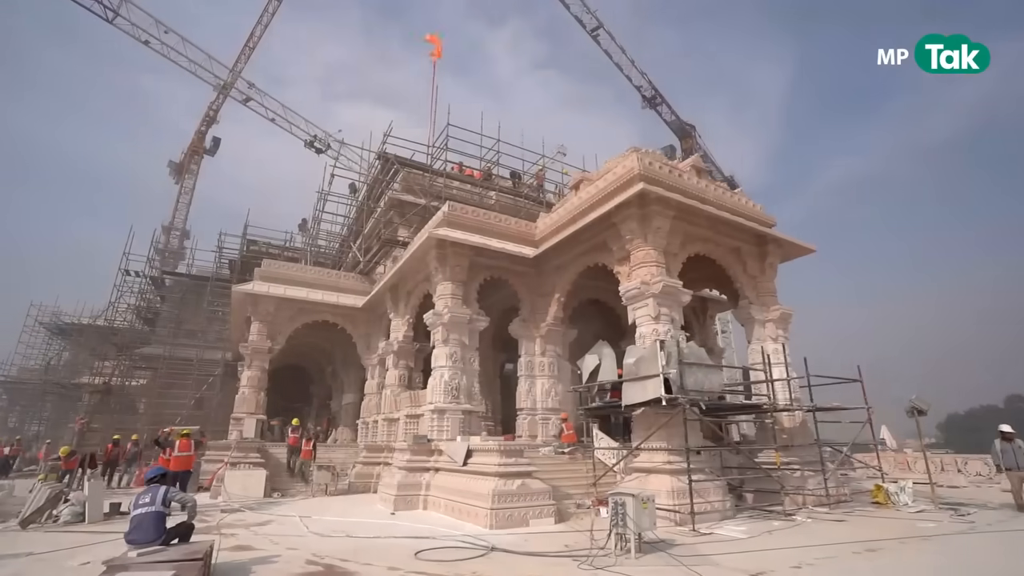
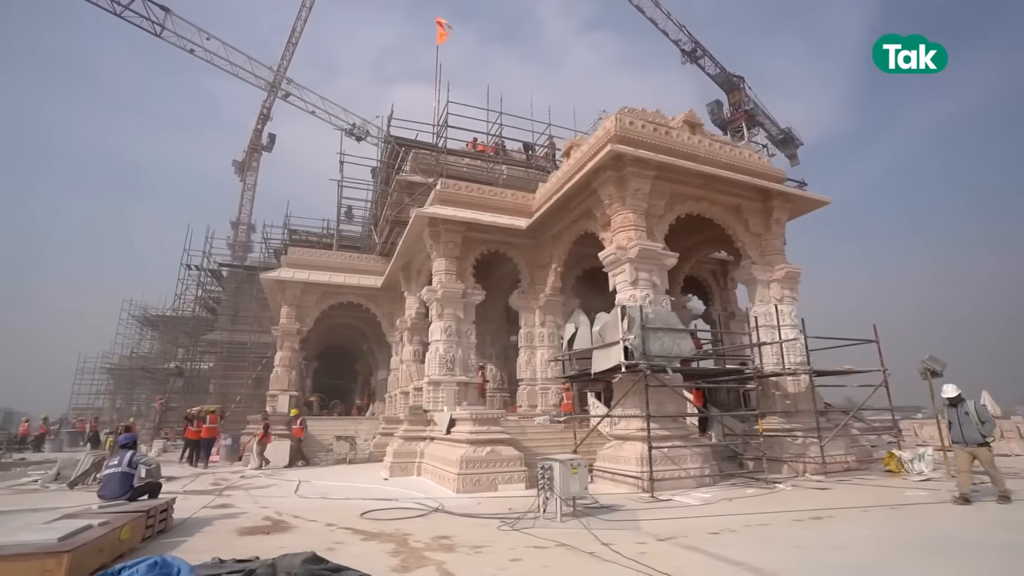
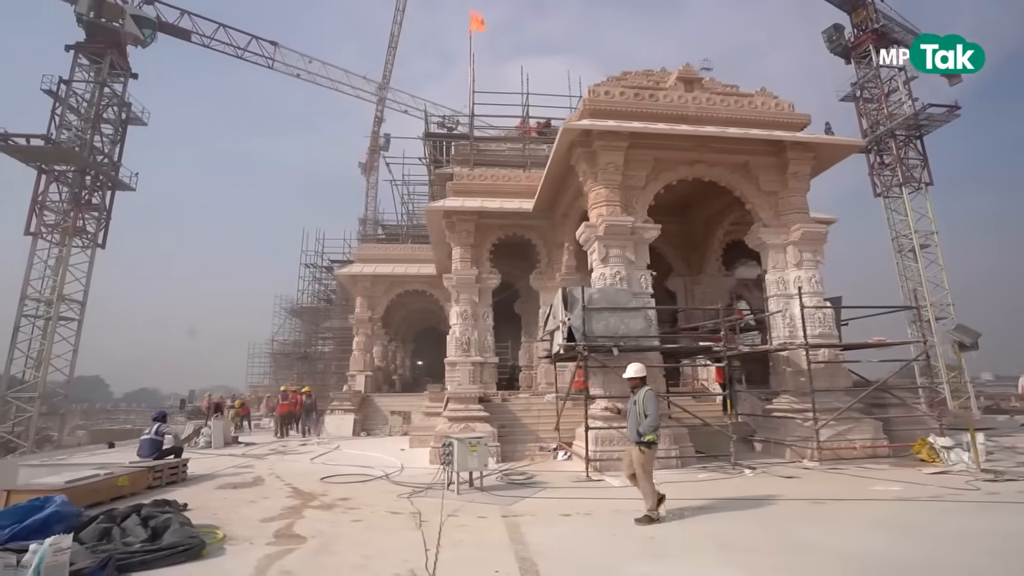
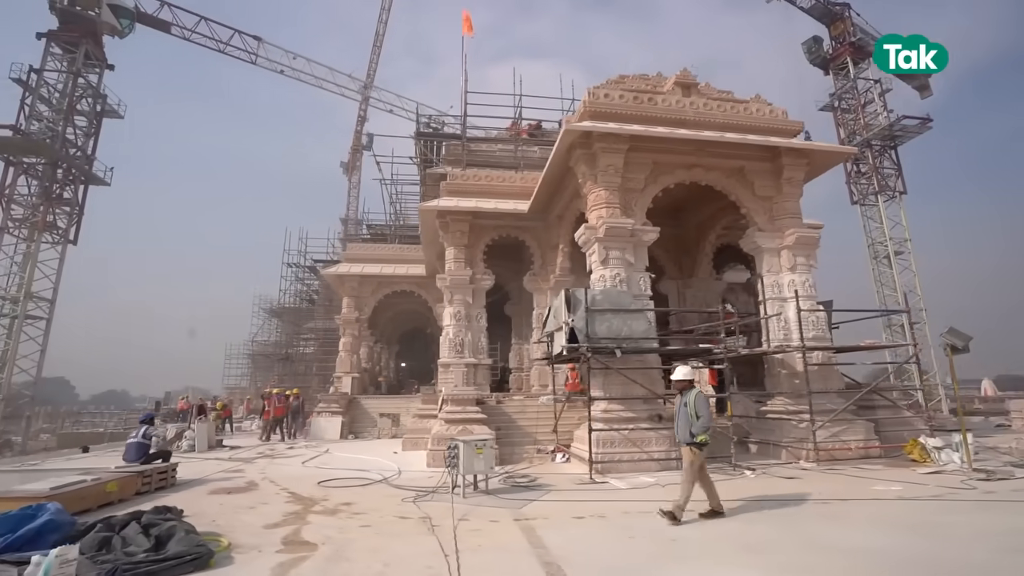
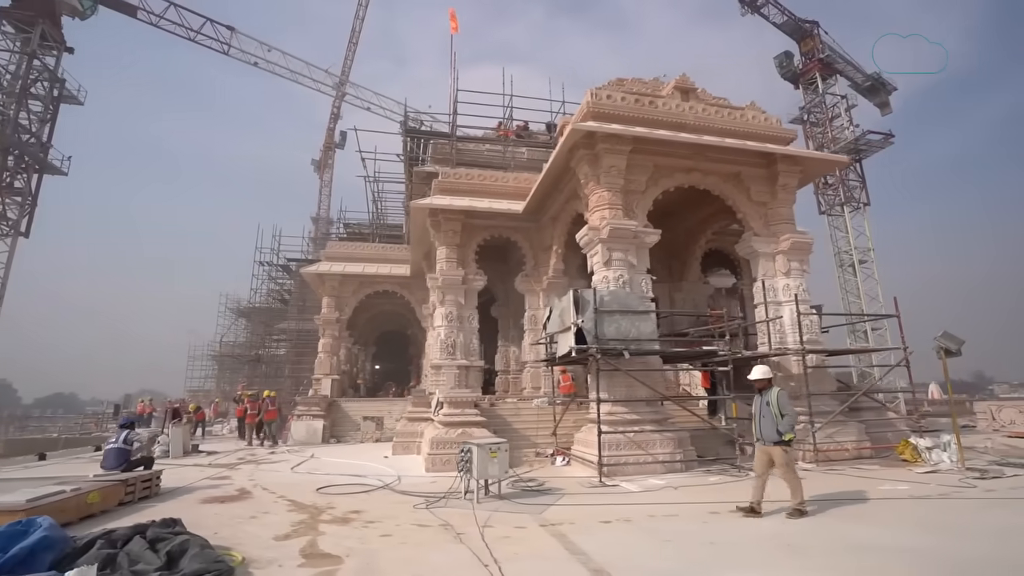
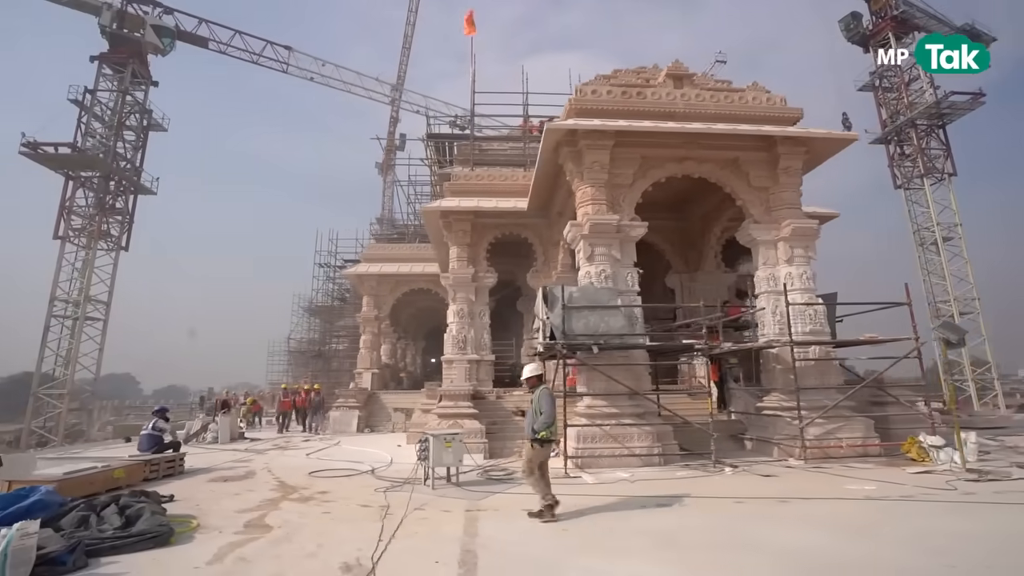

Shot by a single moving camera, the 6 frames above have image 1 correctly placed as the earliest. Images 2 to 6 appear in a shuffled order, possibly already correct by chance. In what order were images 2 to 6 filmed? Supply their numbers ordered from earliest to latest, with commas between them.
2, 5, 4, 3, 6
